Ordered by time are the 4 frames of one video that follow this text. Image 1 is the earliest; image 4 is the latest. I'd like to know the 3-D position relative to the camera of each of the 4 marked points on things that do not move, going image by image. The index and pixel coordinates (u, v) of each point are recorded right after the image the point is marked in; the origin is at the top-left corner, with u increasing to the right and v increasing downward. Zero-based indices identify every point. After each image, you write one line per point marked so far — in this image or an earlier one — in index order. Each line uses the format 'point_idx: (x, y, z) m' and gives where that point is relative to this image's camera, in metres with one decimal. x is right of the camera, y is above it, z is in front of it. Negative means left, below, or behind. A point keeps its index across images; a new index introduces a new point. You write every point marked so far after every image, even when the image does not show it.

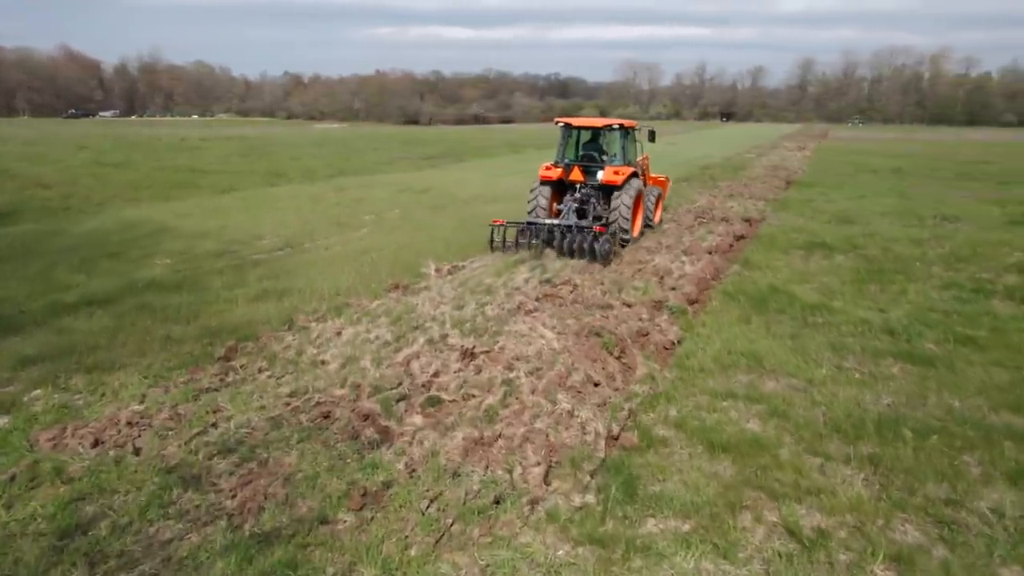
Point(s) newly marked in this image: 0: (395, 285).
0: (-2.3, +0.1, +12.7) m
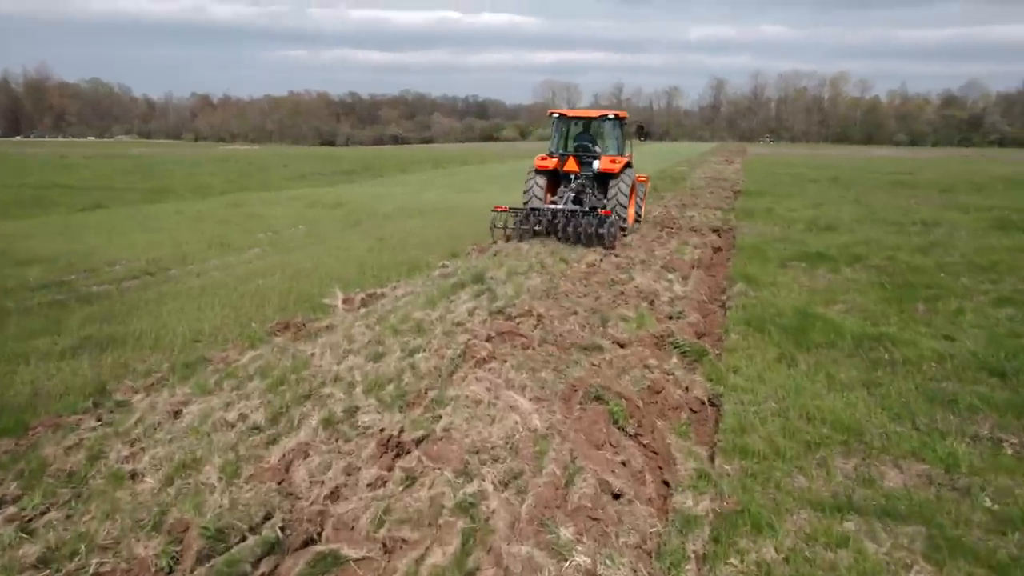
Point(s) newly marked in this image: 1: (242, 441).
0: (-3.1, -0.5, +9.0) m
1: (-2.3, -1.3, +5.5) m
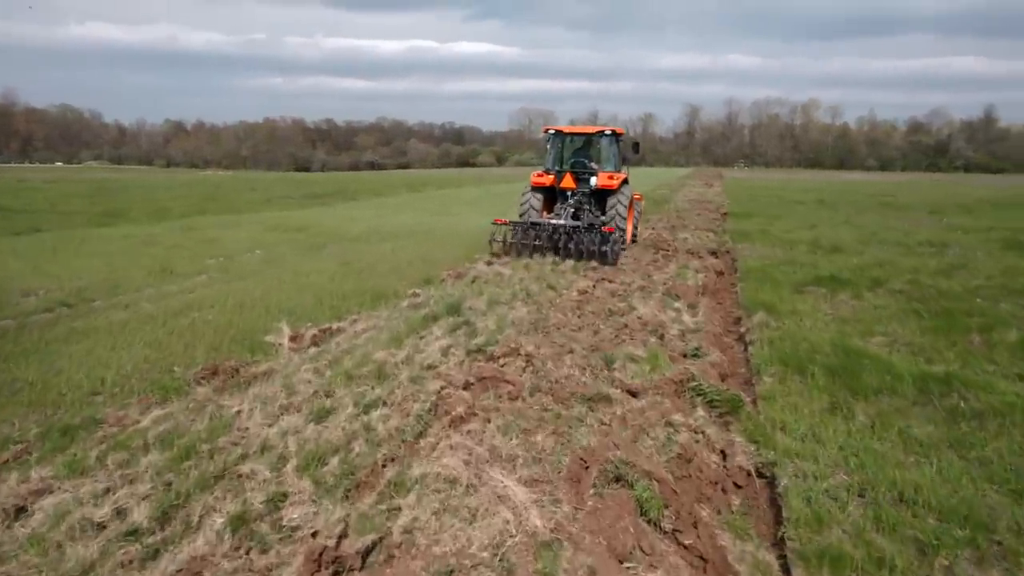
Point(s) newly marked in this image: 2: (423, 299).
0: (-3.3, -0.9, +7.2) m
1: (-2.3, -1.5, +3.8) m
2: (-1.4, -0.2, +10.3) m
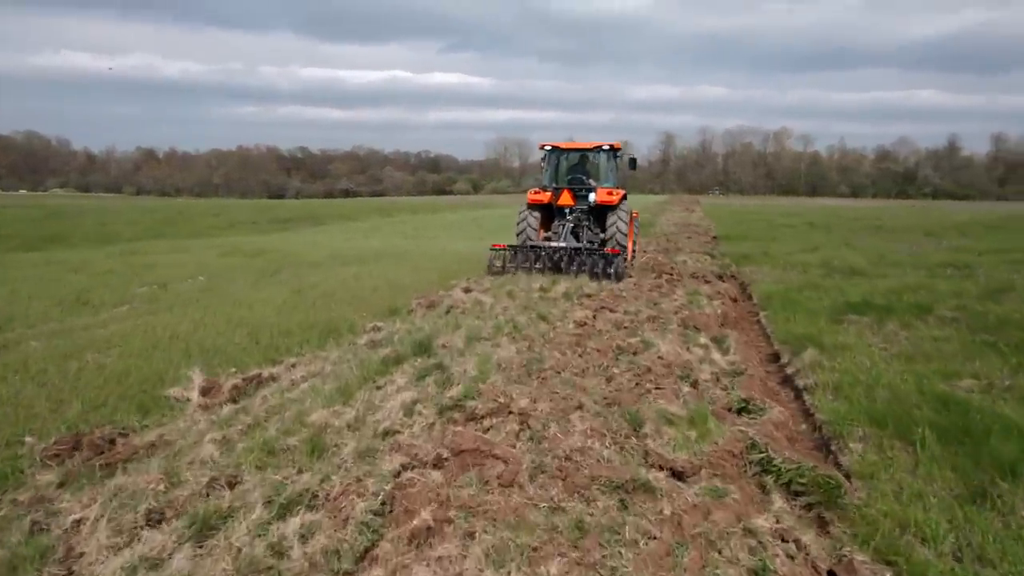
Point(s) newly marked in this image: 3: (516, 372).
0: (-3.4, -1.2, +5.1) m
1: (-2.3, -1.7, +1.7) m
2: (-1.6, -0.6, +8.3) m
3: (0.0, -0.8, +6.5) m
